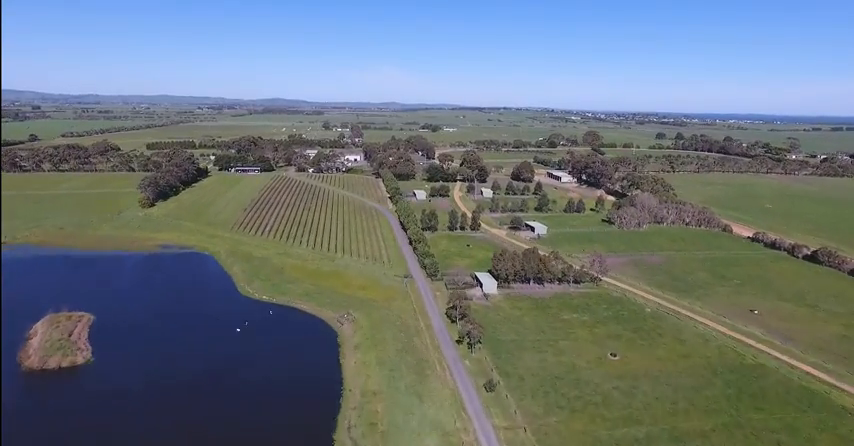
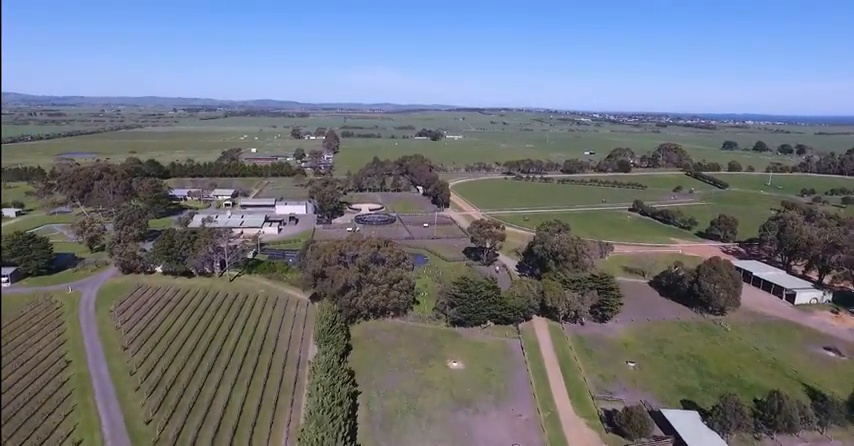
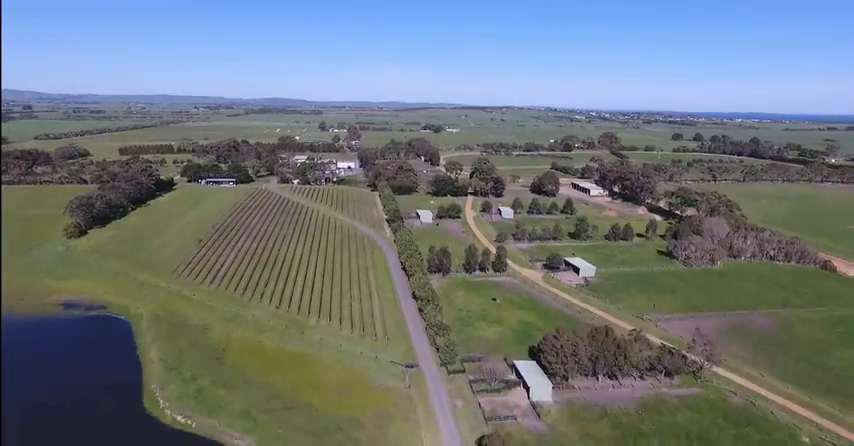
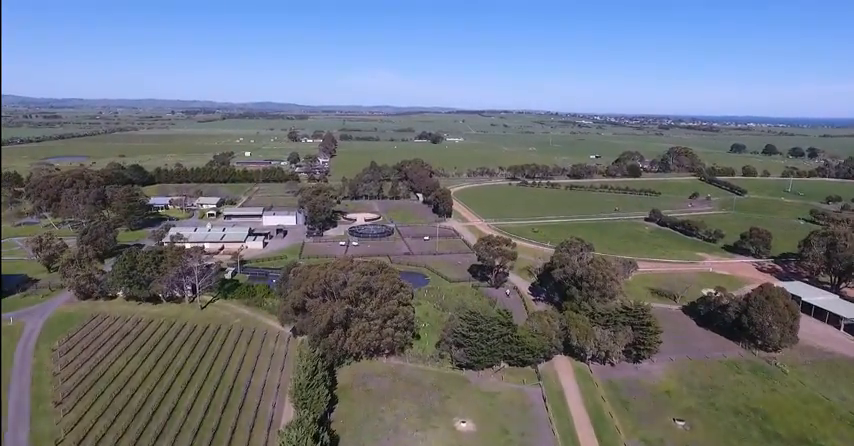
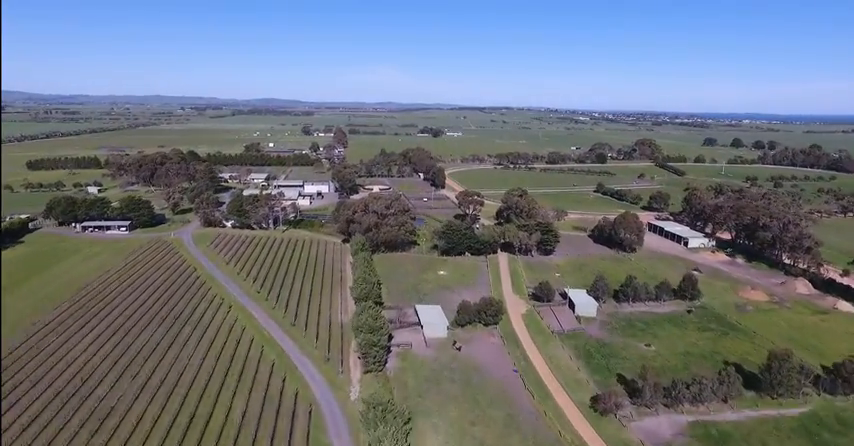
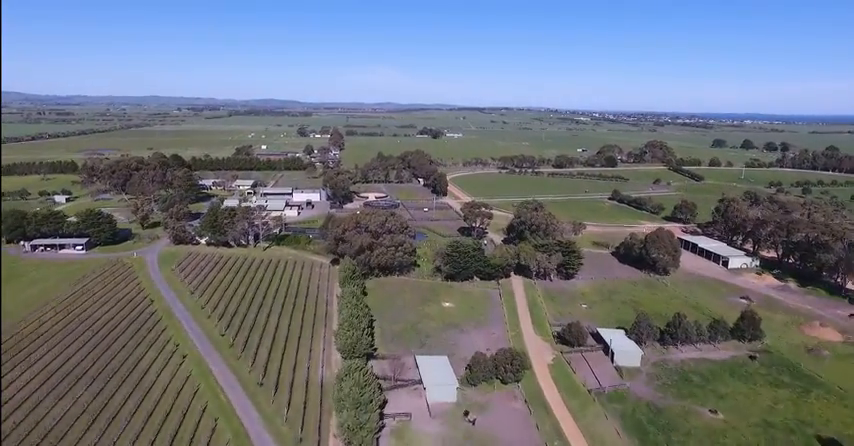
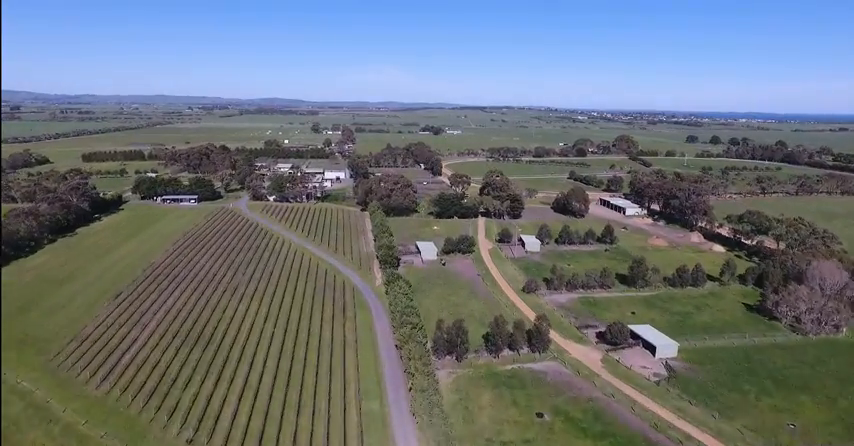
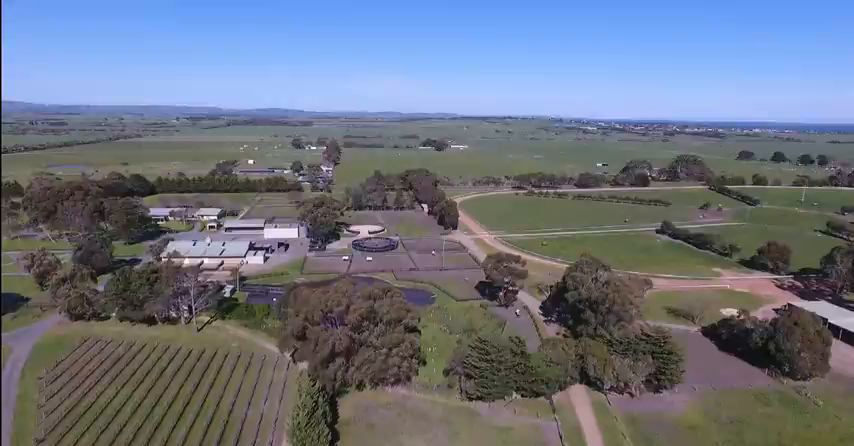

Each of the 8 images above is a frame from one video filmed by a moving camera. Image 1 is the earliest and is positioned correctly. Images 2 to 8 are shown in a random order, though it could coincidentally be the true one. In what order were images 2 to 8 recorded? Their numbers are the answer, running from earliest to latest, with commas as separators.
3, 7, 5, 6, 2, 4, 8
